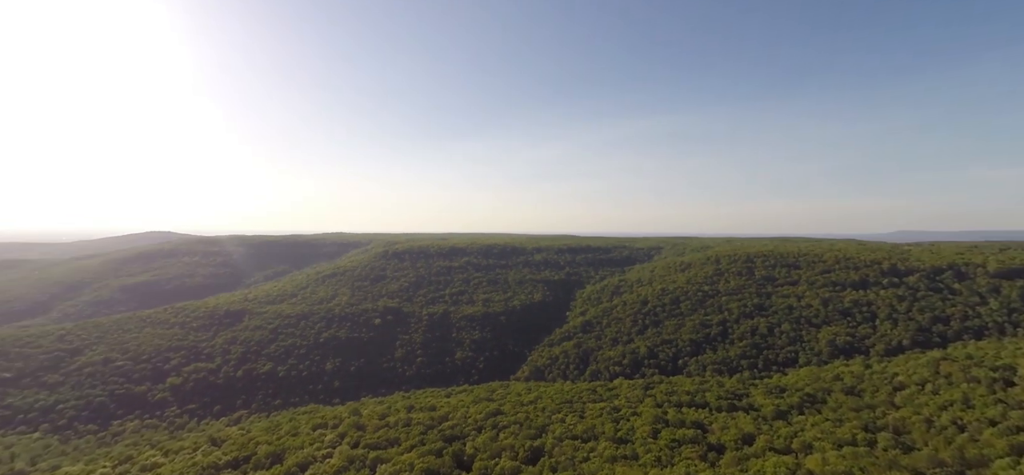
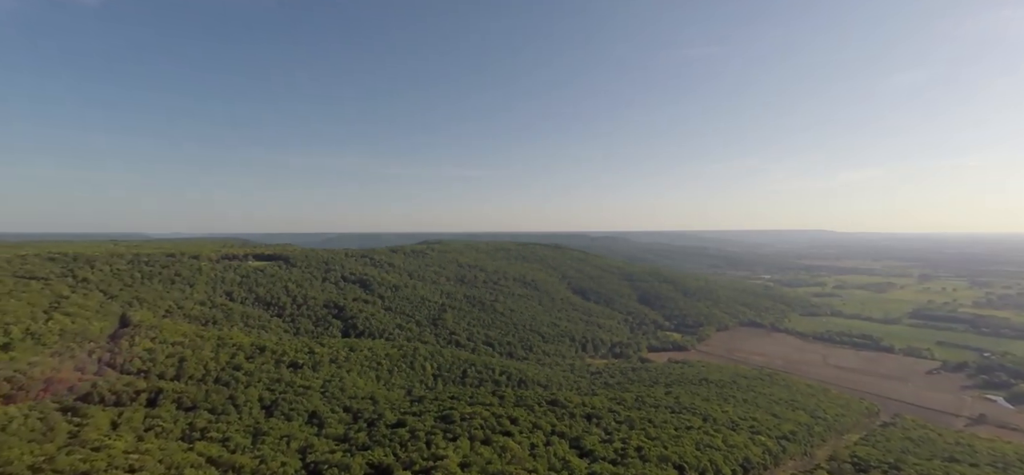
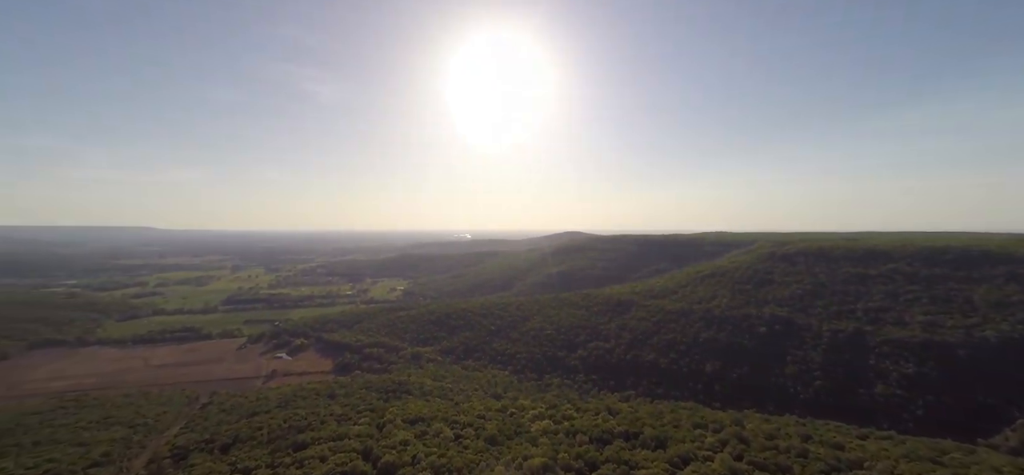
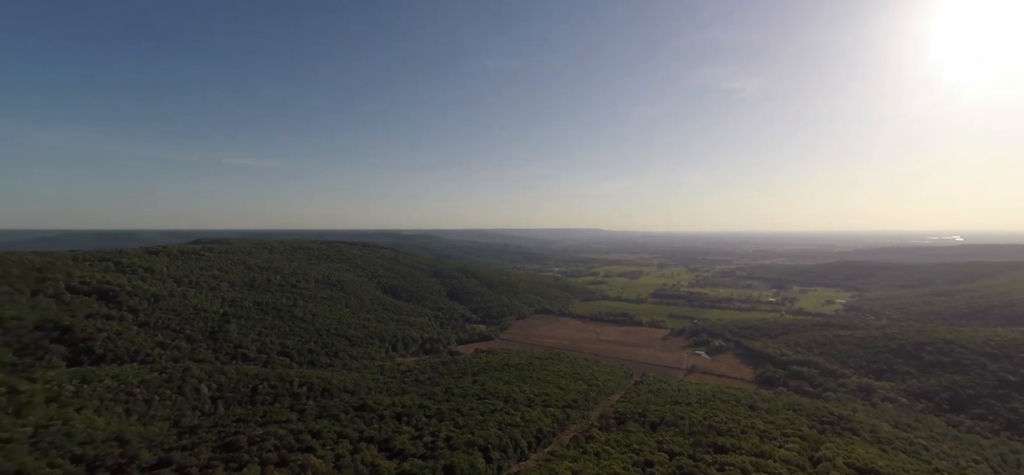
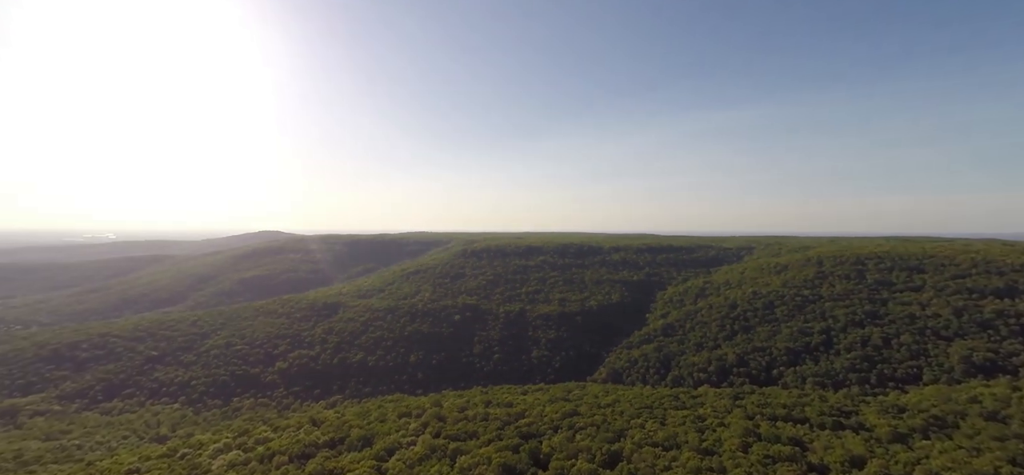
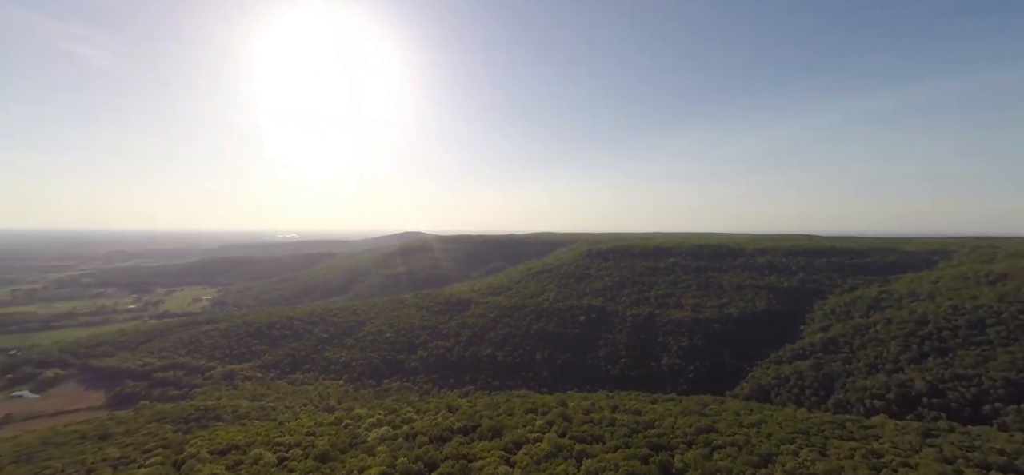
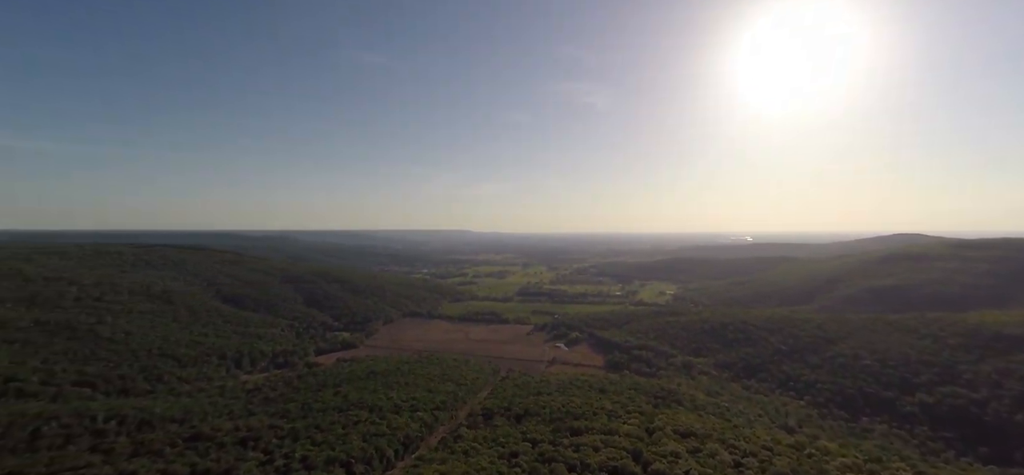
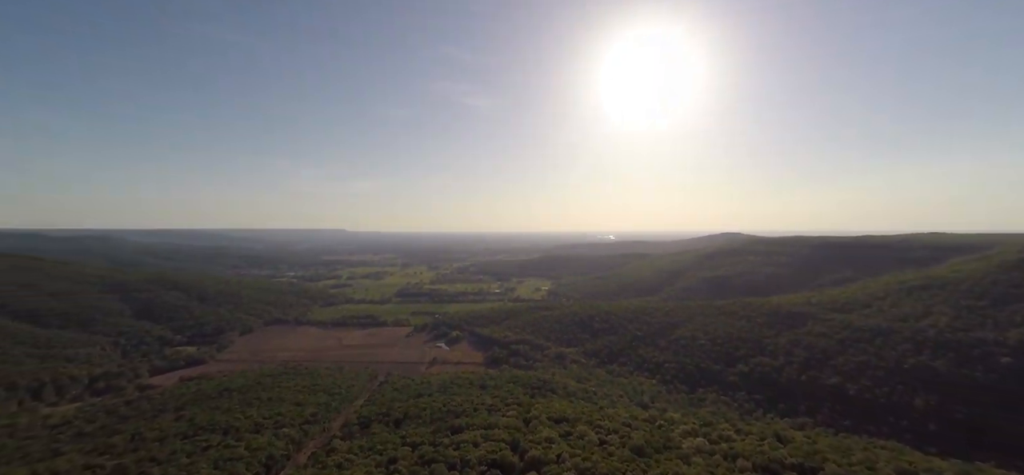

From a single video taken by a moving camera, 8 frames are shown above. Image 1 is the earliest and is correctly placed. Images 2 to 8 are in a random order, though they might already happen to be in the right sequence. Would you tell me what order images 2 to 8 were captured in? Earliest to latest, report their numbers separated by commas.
5, 6, 3, 8, 7, 4, 2
